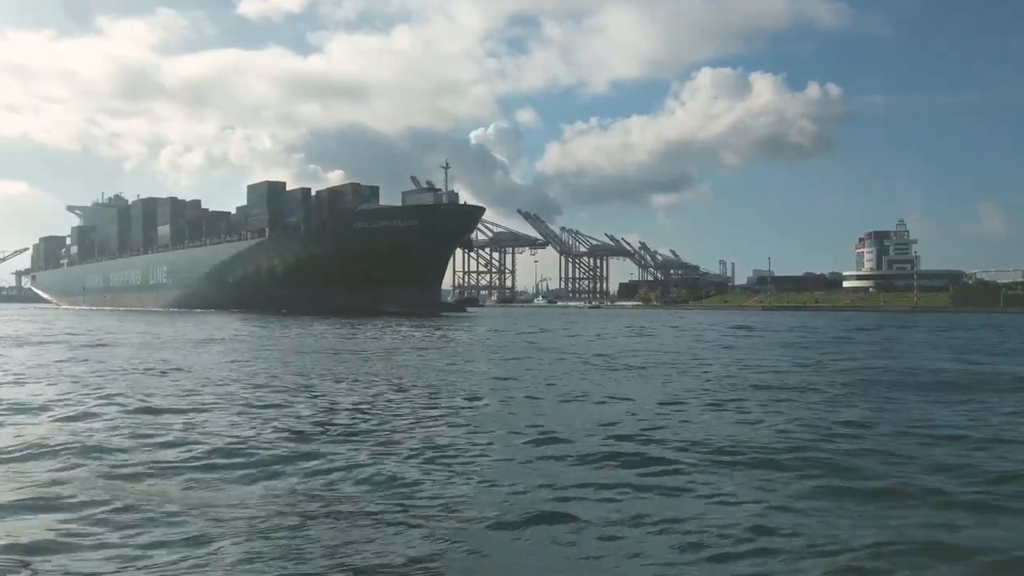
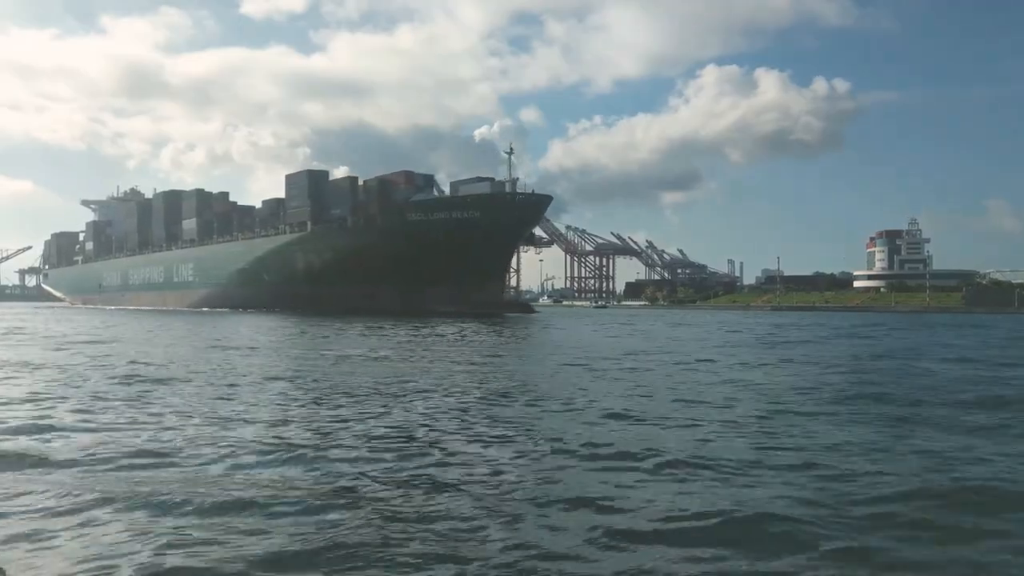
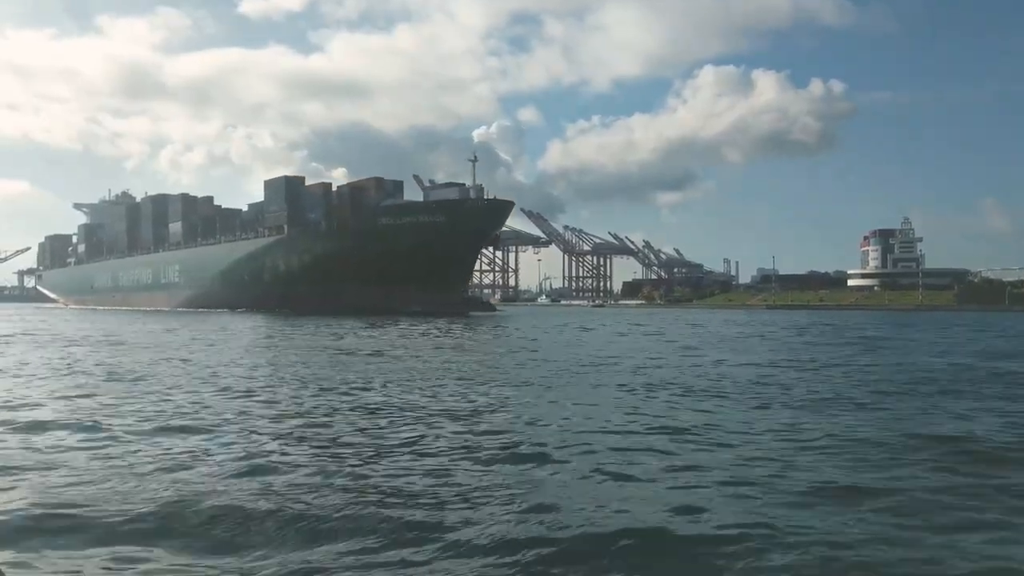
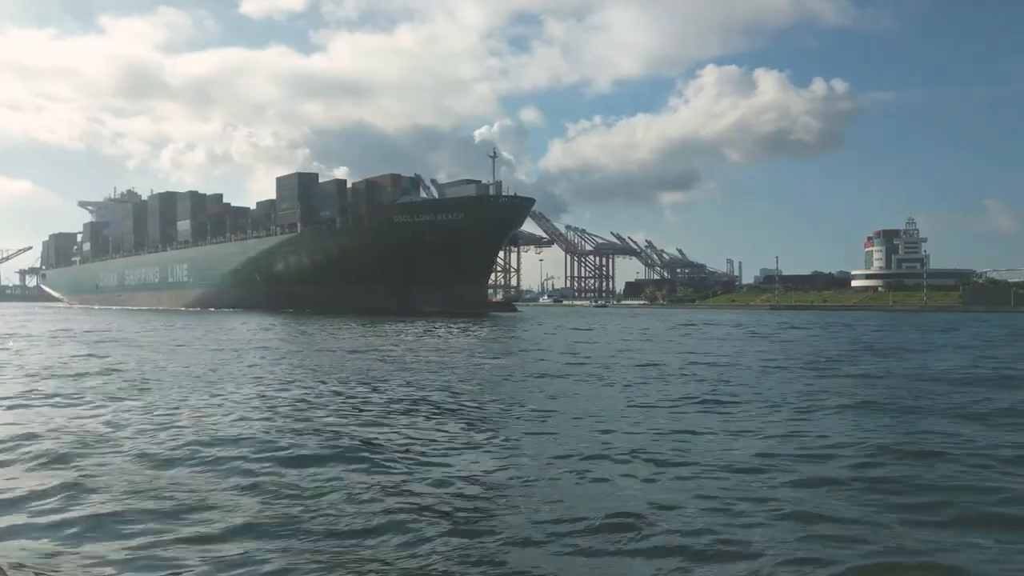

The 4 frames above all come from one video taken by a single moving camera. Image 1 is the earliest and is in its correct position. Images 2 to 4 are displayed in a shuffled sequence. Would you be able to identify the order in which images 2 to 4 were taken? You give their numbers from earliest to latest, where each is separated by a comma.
3, 4, 2
